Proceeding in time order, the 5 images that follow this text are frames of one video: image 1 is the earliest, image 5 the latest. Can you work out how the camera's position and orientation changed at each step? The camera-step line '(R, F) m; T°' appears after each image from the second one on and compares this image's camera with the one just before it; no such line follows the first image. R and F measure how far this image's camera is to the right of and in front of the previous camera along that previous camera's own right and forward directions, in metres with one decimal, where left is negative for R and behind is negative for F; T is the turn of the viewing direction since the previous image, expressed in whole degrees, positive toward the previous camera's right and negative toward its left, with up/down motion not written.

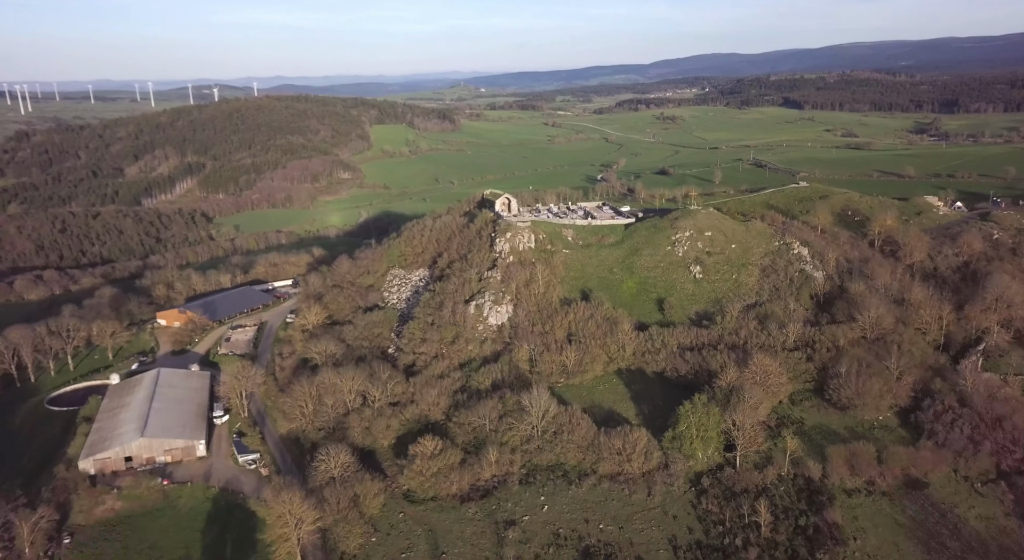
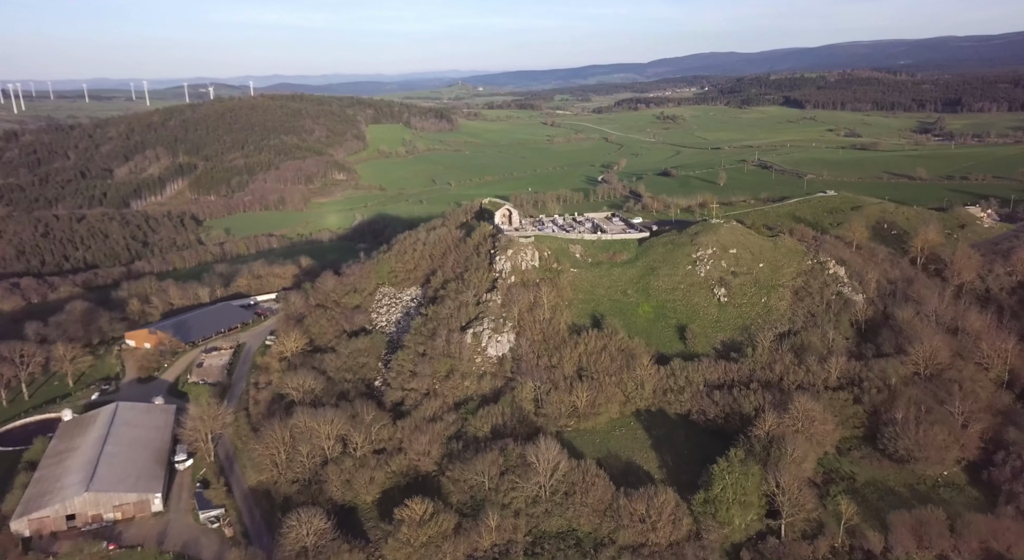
(-0.3, +5.3) m; 0°
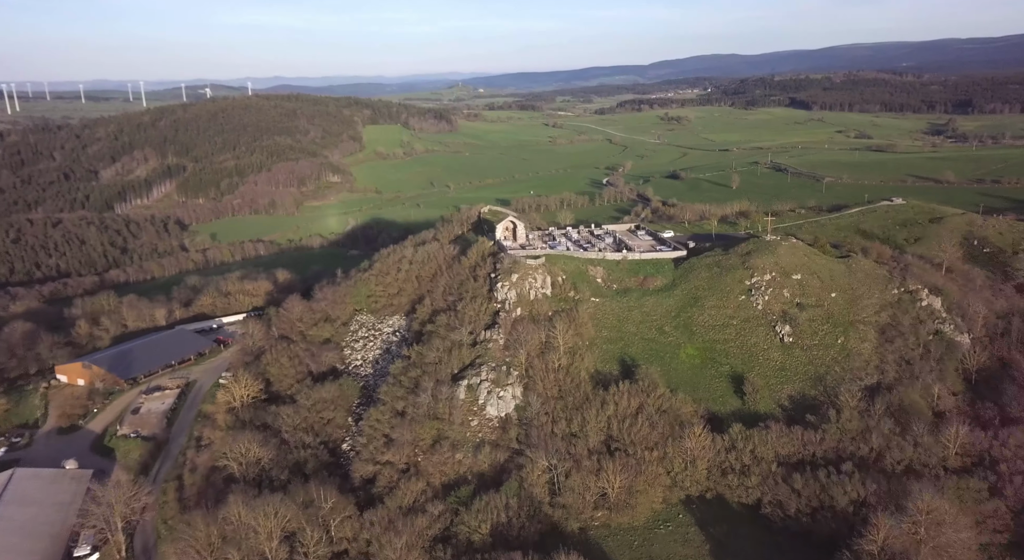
(-0.3, +9.3) m; 0°
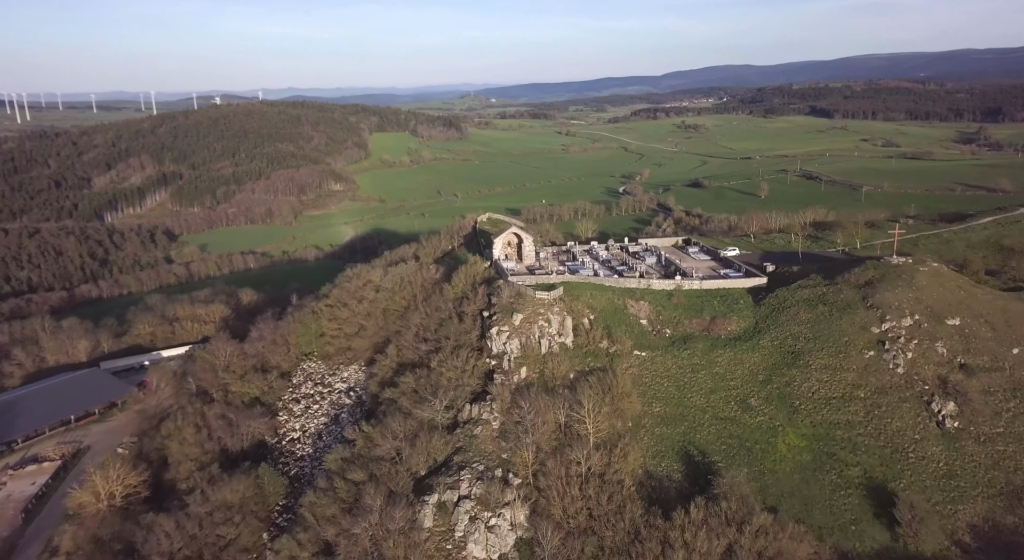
(+0.4, +12.1) m; -1°
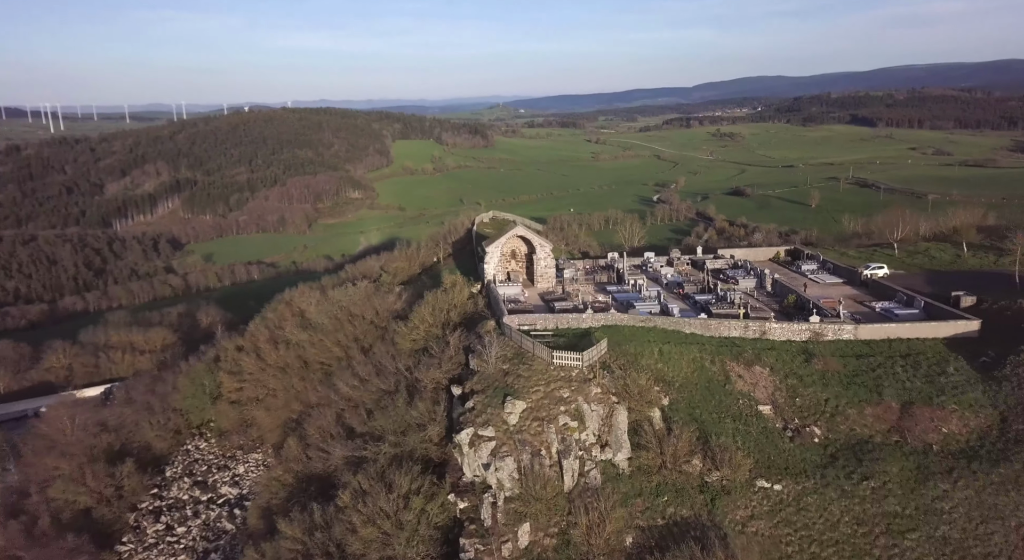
(+0.7, +12.3) m; -3°
